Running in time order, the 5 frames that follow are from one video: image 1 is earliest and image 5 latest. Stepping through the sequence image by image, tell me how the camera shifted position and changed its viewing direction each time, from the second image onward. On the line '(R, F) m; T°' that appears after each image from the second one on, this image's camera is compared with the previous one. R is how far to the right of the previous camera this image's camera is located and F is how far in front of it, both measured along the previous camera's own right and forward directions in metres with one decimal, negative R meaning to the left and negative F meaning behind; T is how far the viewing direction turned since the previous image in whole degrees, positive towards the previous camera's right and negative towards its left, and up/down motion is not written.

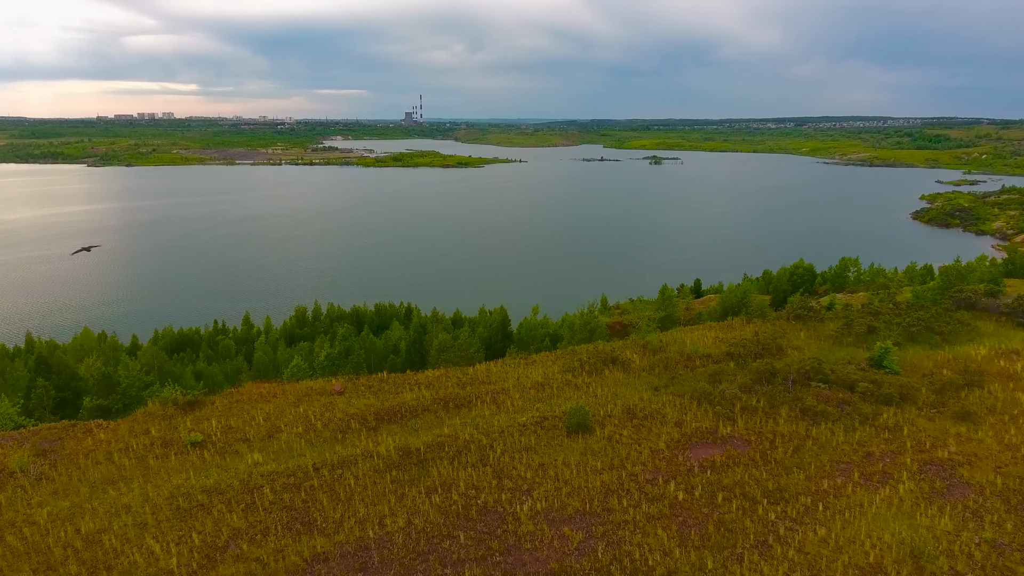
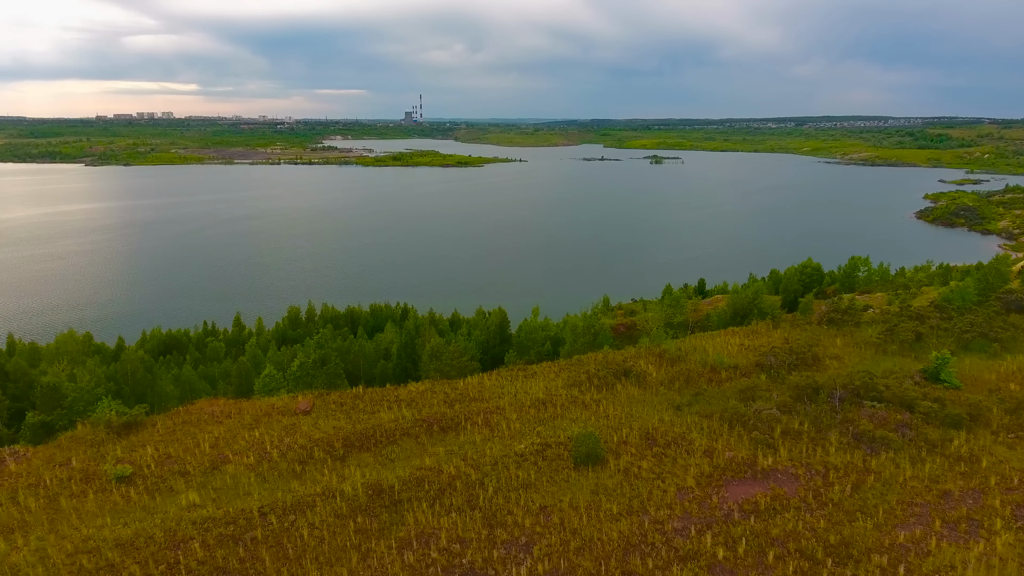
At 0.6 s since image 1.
(+0.1, +2.1) m; 0°
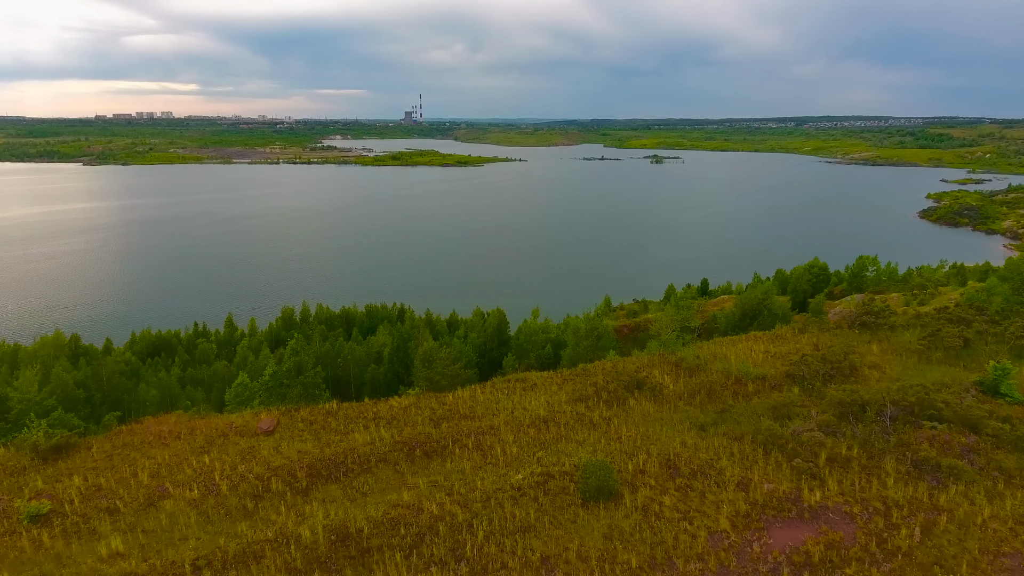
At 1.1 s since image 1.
(+0.1, +1.7) m; 0°
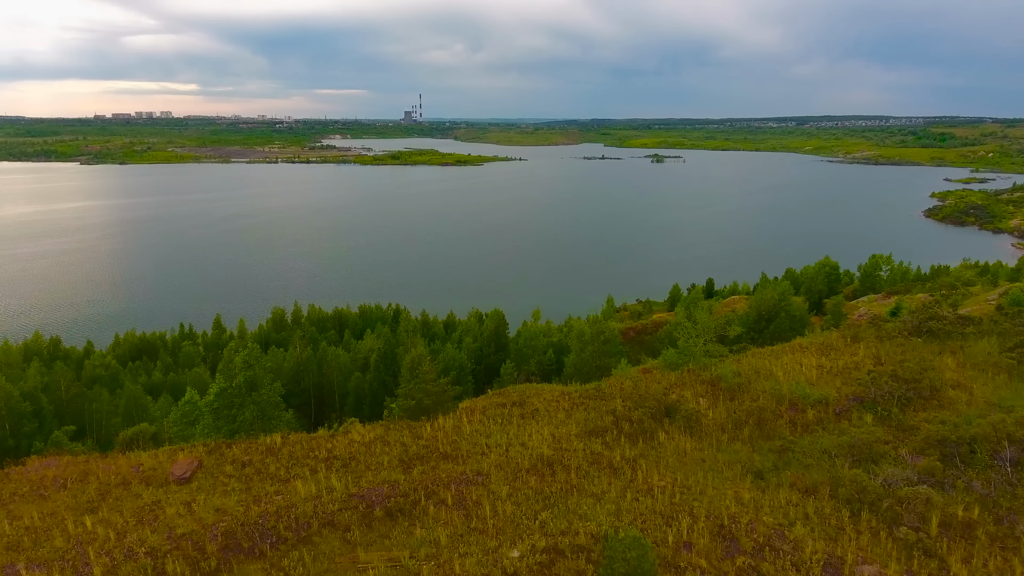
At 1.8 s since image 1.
(+0.1, +2.5) m; 0°
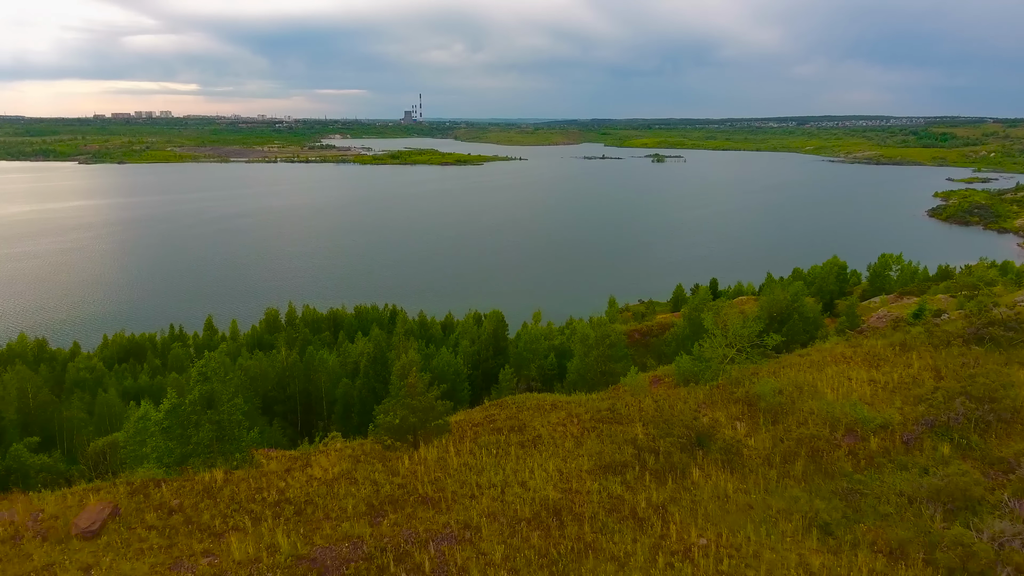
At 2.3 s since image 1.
(0.0, +1.7) m; 0°
